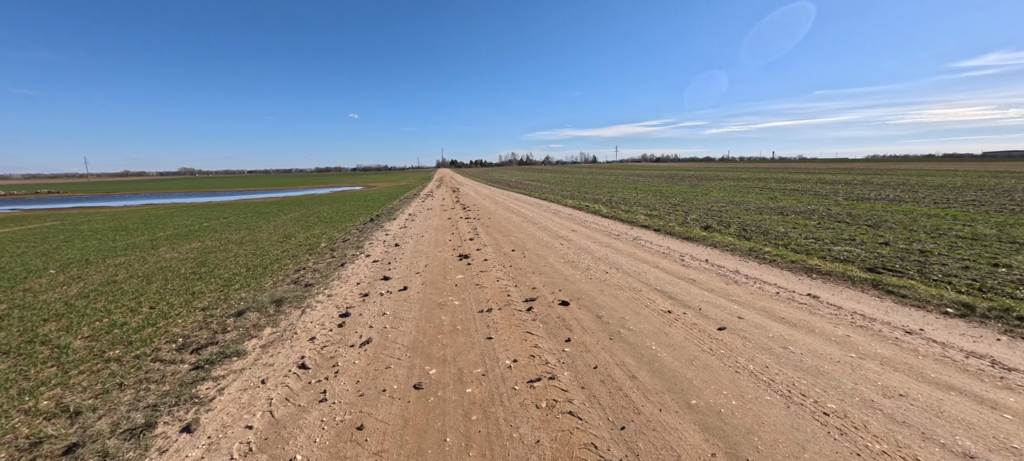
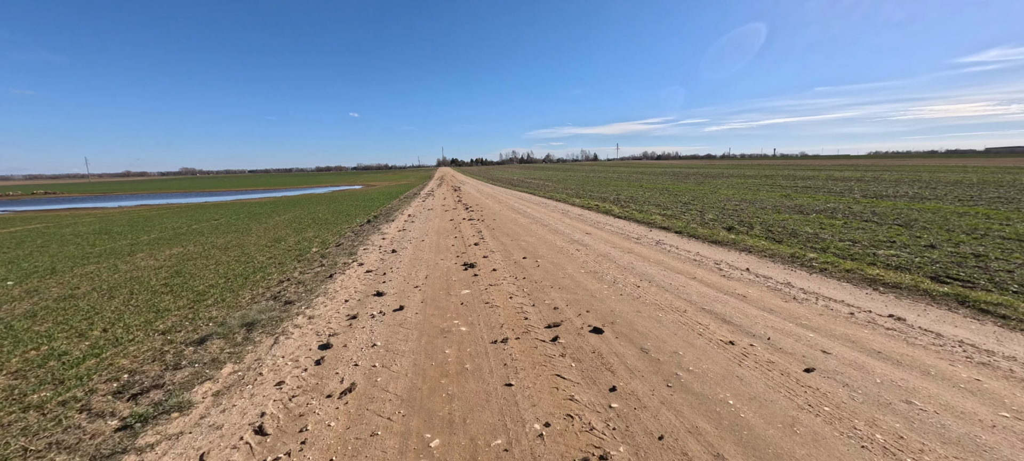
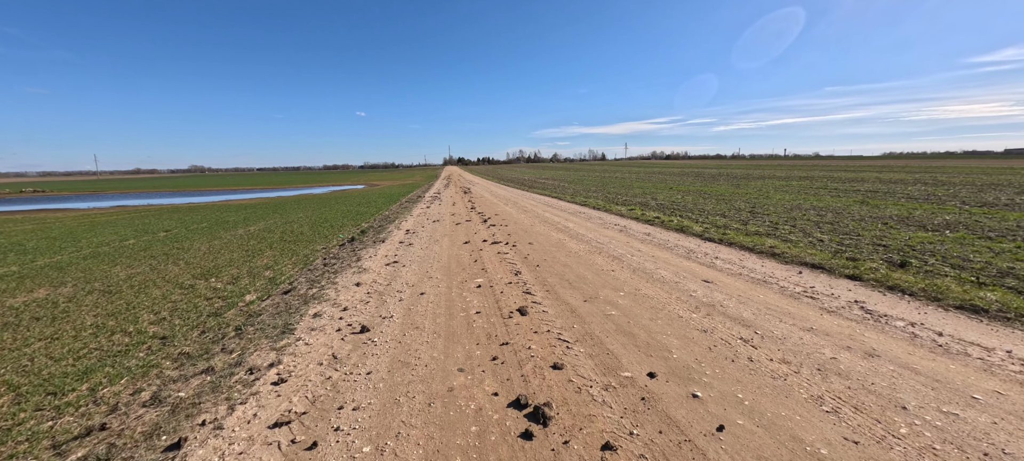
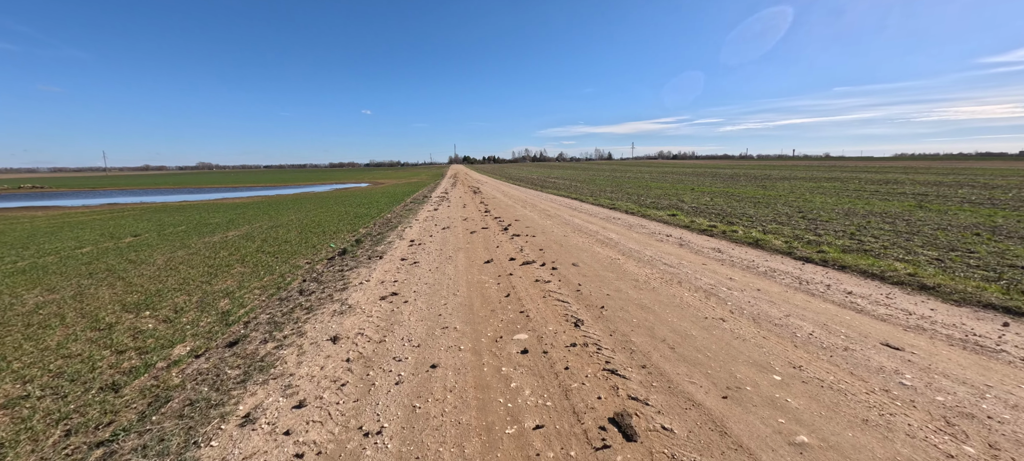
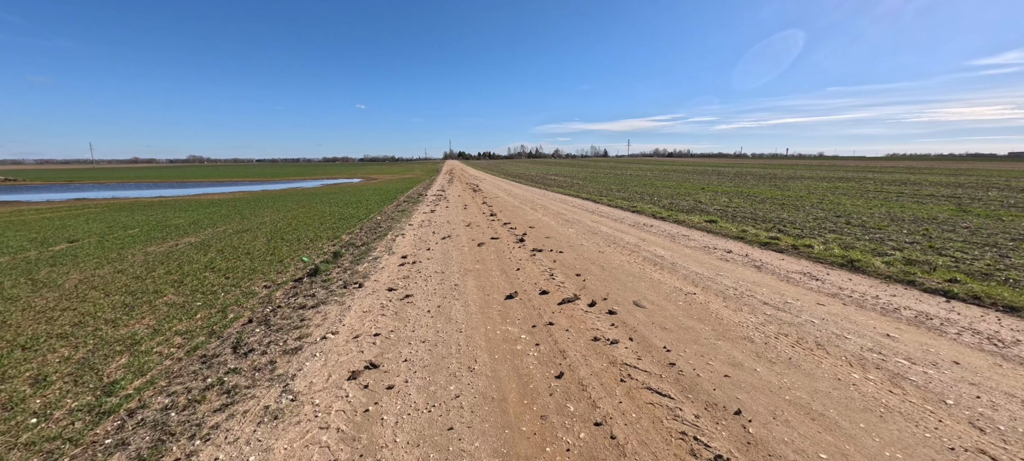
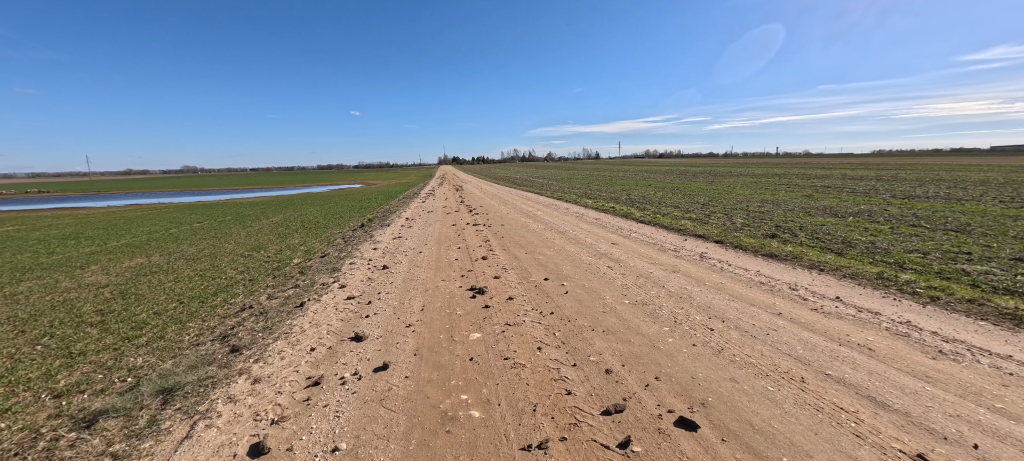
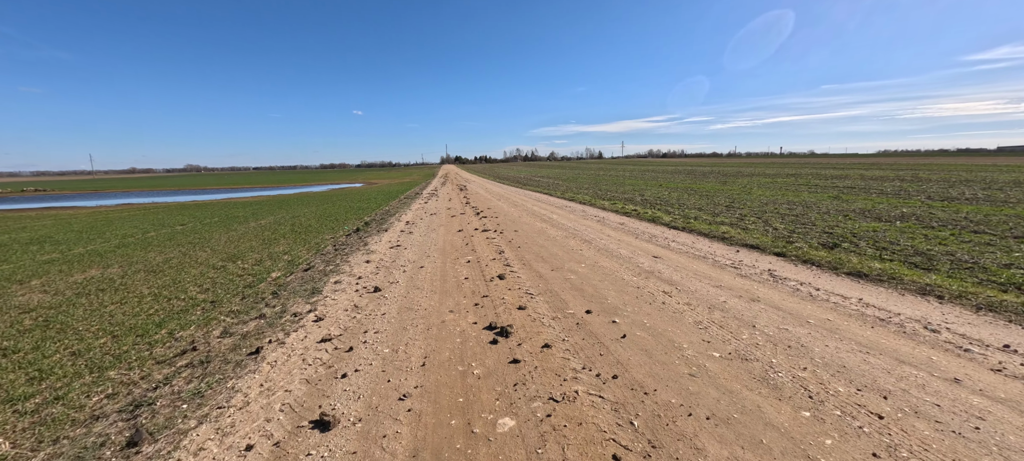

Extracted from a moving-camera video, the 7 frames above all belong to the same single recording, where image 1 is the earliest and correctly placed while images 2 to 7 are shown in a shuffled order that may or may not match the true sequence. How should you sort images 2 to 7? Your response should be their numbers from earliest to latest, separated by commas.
2, 6, 7, 3, 4, 5
